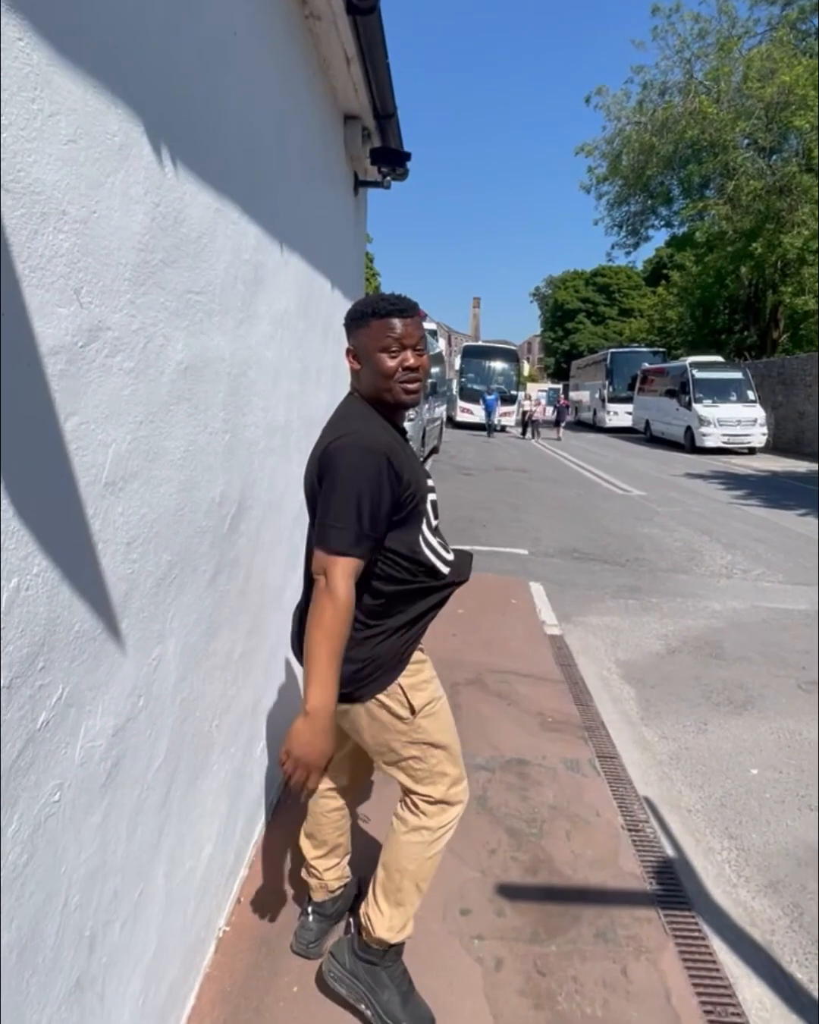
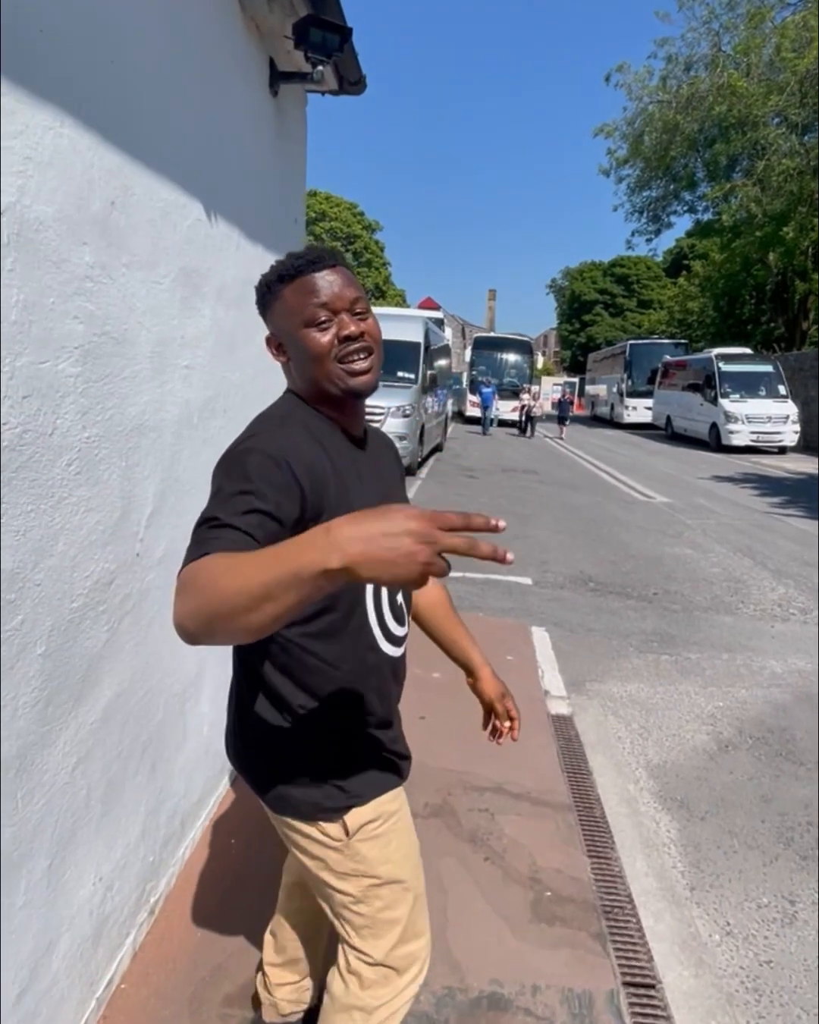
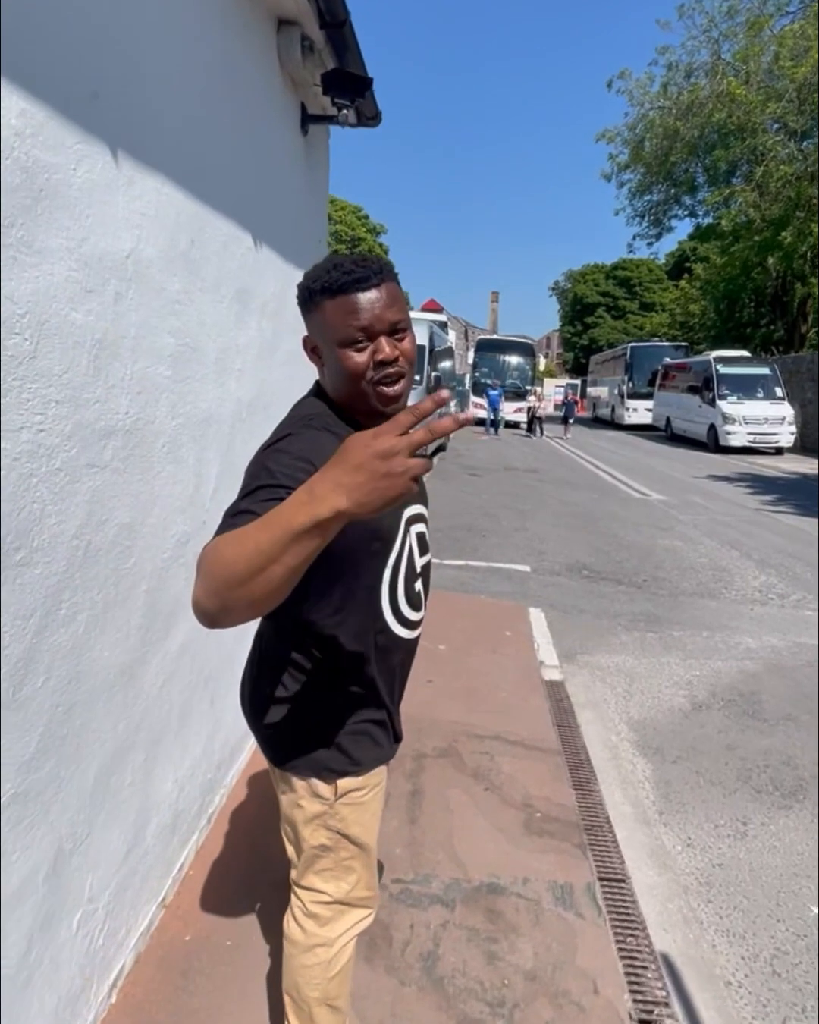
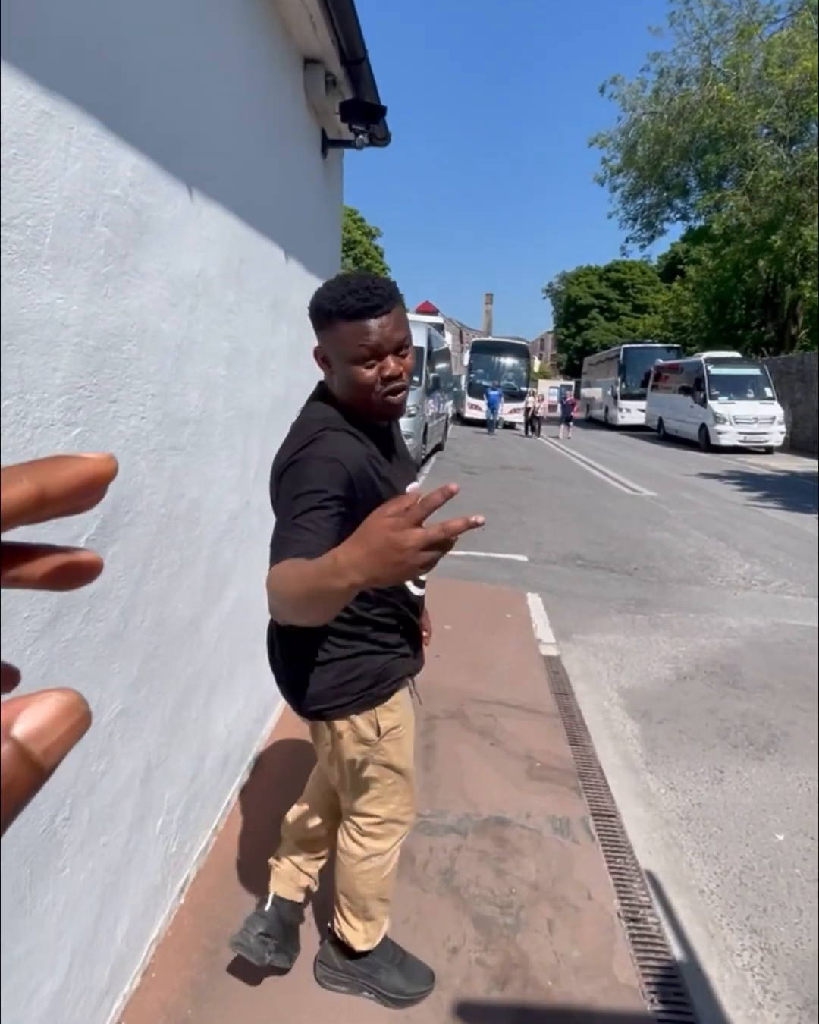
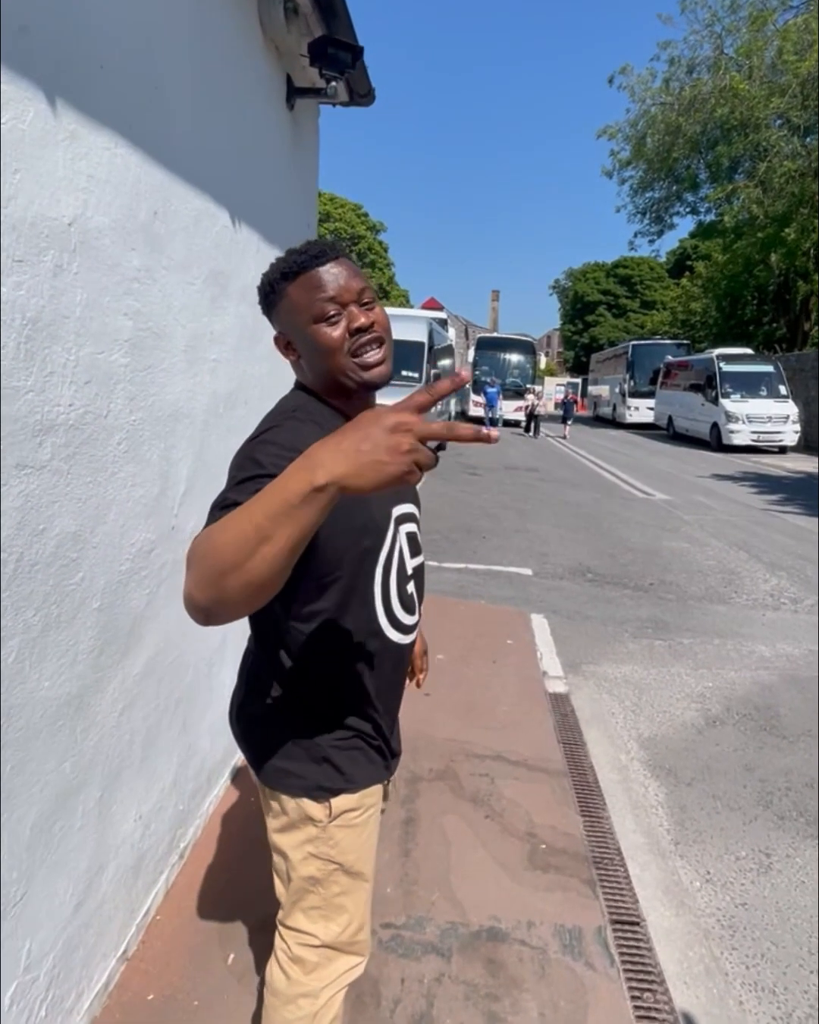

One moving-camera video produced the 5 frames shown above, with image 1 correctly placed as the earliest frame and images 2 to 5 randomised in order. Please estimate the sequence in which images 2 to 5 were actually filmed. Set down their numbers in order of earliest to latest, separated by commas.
4, 3, 5, 2
